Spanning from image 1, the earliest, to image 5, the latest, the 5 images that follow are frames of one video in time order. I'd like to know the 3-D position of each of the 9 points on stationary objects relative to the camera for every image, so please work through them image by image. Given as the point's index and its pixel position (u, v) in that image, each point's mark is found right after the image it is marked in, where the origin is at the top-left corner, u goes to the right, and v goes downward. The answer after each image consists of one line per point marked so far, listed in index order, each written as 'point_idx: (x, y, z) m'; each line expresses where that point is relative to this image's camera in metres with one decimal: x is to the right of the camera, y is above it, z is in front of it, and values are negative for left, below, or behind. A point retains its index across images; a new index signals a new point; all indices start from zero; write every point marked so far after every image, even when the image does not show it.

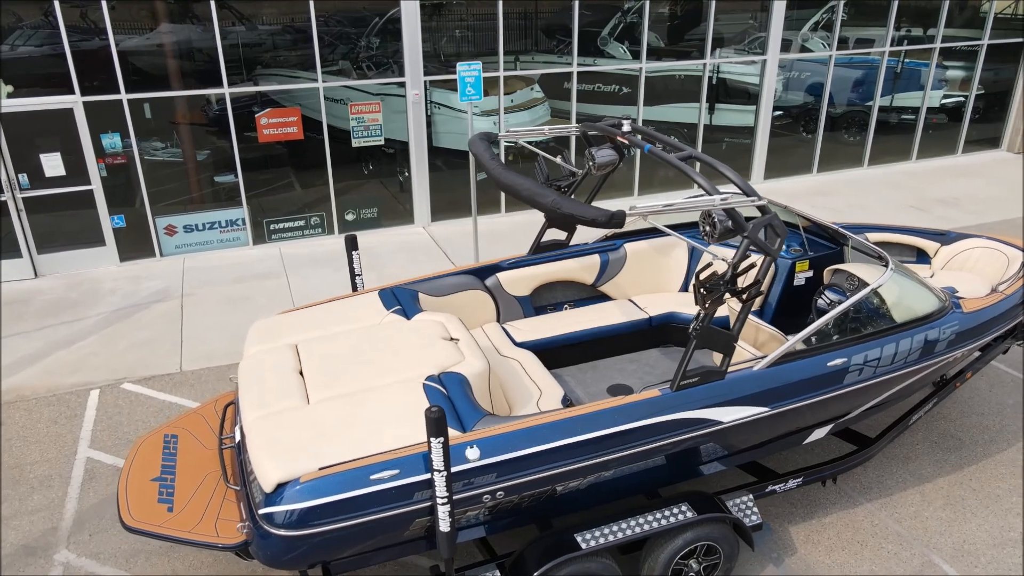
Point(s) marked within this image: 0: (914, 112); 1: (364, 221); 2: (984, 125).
0: (+7.4, +3.2, +13.6) m
1: (-2.0, +0.9, +10.3) m
2: (+9.2, +3.2, +14.3) m
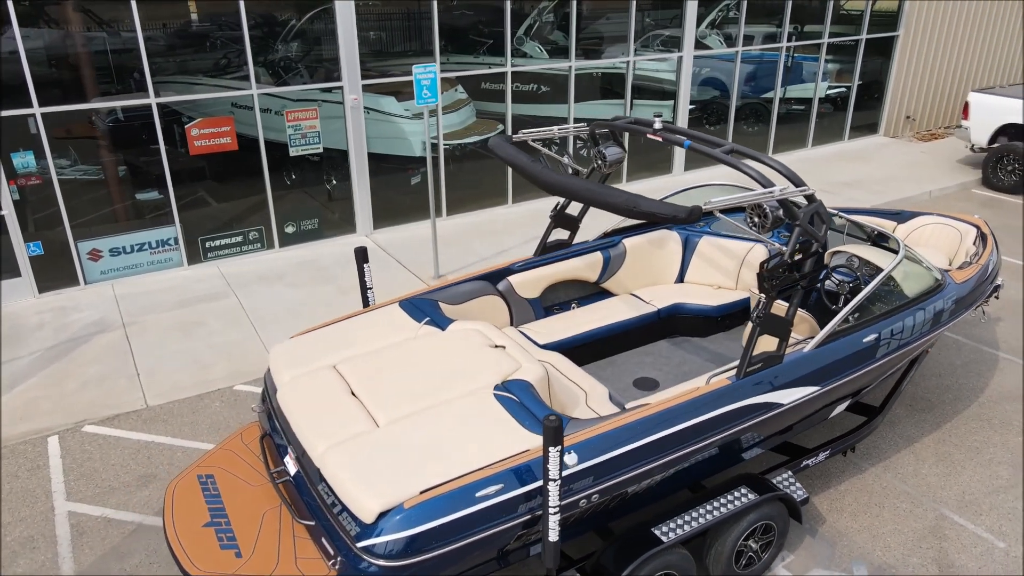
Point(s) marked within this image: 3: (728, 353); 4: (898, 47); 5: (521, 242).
0: (+5.8, +3.6, +14.6) m
1: (-2.7, +0.7, +9.9) m
2: (+7.5, +3.7, +15.6) m
3: (+1.6, -0.5, +5.4) m
4: (+7.9, +4.9, +15.1) m
5: (+0.1, +0.6, +9.6) m
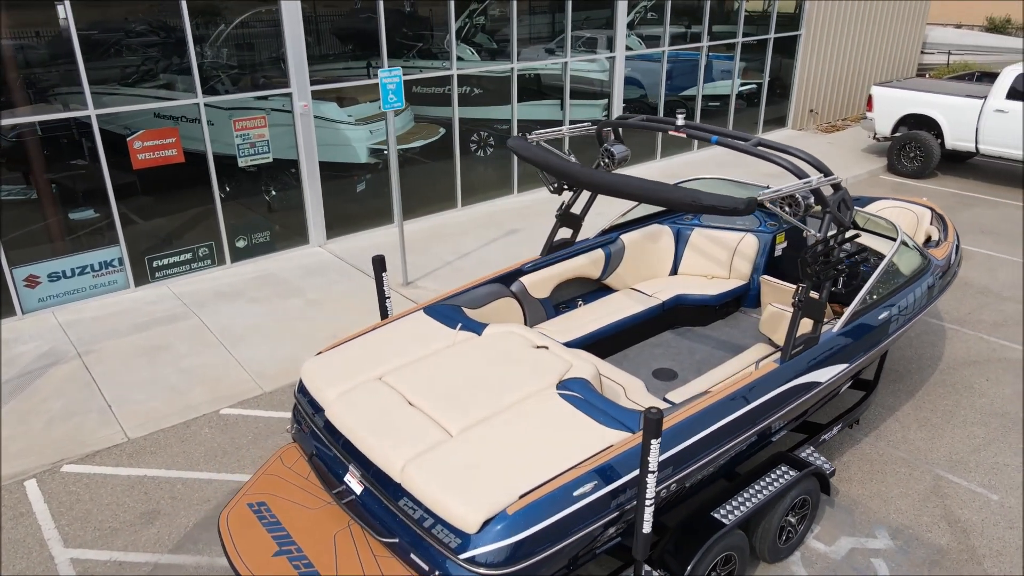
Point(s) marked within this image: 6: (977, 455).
0: (+4.4, +3.9, +15.3) m
1: (-3.3, +0.5, +9.5) m
2: (+5.9, +4.1, +16.5) m
3: (+1.7, -0.4, +5.6) m
4: (+6.3, +5.3, +16.1) m
5: (-0.4, +0.6, +9.6) m
6: (+3.5, -1.3, +5.6) m
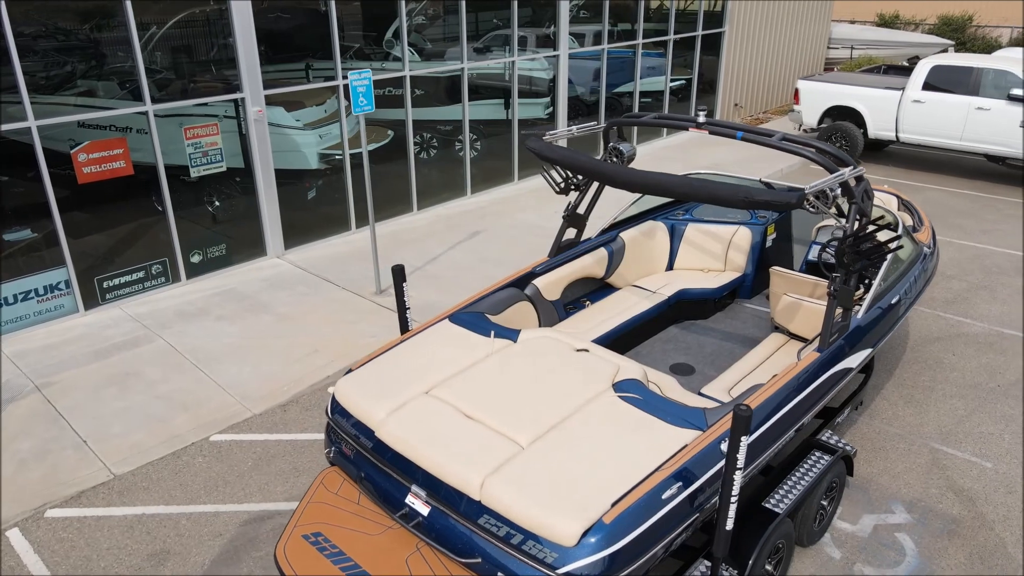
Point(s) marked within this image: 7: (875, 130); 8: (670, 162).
0: (+3.0, +4.1, +15.7) m
1: (-3.7, +0.3, +9.0) m
2: (+4.4, +4.3, +17.0) m
3: (+1.7, -0.3, +5.7) m
4: (+4.8, +5.6, +16.7) m
5: (-0.8, +0.5, +9.4) m
6: (+3.6, -1.1, +5.9) m
7: (+6.6, +2.9, +13.5) m
8: (+2.7, +2.1, +12.6) m
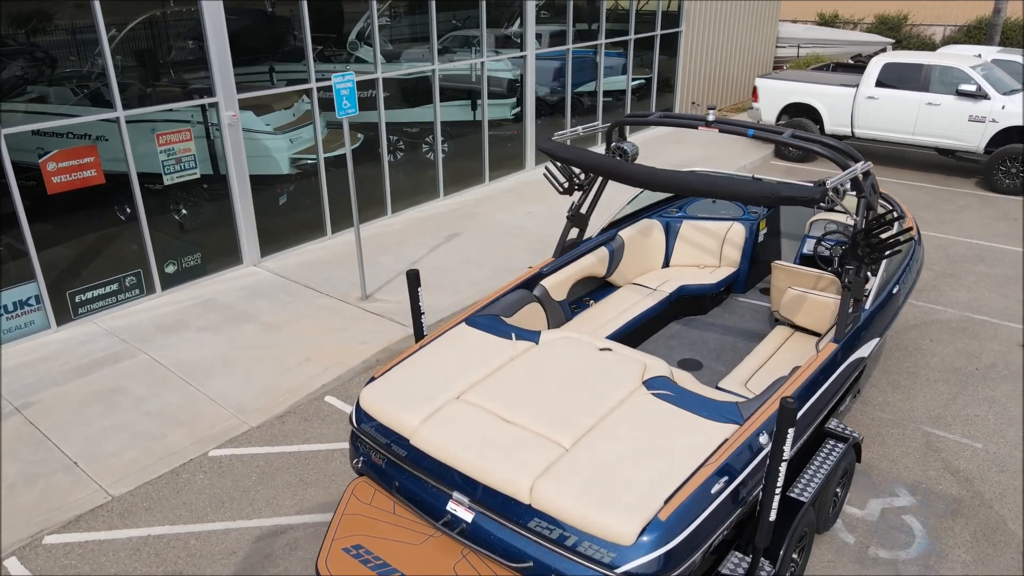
0: (+2.2, +4.1, +15.8) m
1: (-3.9, +0.2, +8.7) m
2: (+3.5, +4.4, +17.3) m
3: (+1.8, -0.3, +5.8) m
4: (+3.9, +5.7, +17.0) m
5: (-1.1, +0.5, +9.3) m
6: (+3.6, -1.0, +6.1) m
7: (+6.0, +3.1, +13.9) m
8: (+2.2, +2.2, +12.8) m
